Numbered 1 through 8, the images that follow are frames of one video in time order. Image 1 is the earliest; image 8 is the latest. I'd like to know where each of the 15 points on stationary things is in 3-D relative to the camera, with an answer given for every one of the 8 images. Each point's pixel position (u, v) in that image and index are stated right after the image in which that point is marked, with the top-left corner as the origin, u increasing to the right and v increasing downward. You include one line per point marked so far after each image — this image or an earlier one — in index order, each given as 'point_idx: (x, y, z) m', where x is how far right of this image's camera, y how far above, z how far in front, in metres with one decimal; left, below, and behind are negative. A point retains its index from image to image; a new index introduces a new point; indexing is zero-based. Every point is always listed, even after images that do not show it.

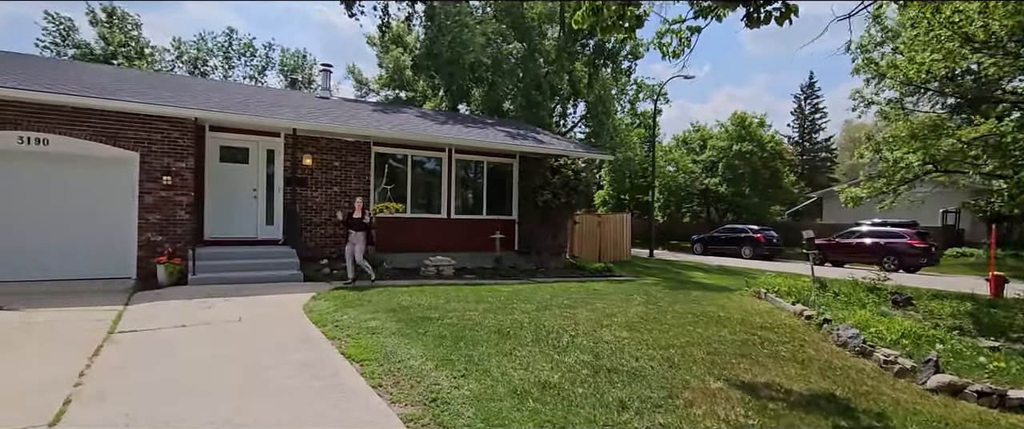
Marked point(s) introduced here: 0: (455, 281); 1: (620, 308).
0: (-1.3, -1.5, +11.7) m
1: (+1.7, -1.5, +8.4) m
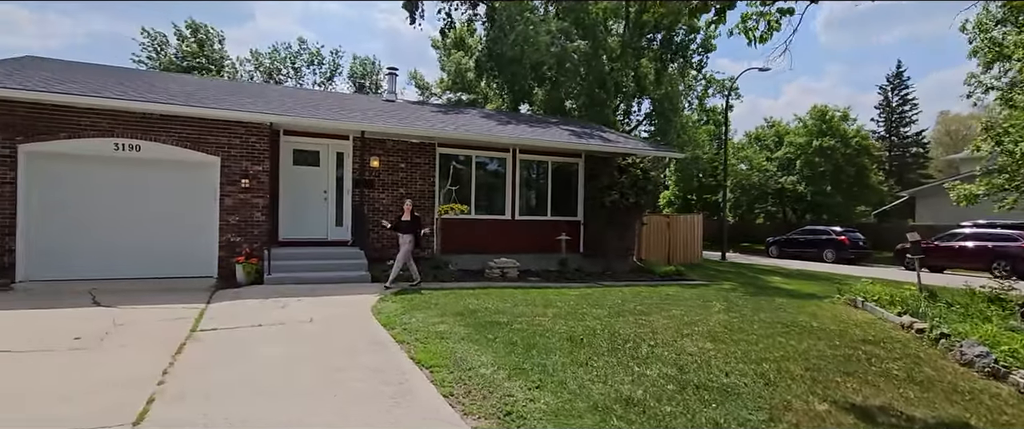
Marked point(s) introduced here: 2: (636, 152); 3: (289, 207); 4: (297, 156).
0: (+0.2, -1.5, +11.5) m
1: (+2.8, -1.5, +7.9) m
2: (+3.2, +1.6, +13.5) m
3: (-4.9, +0.2, +11.3) m
4: (-4.7, +1.3, +11.4) m
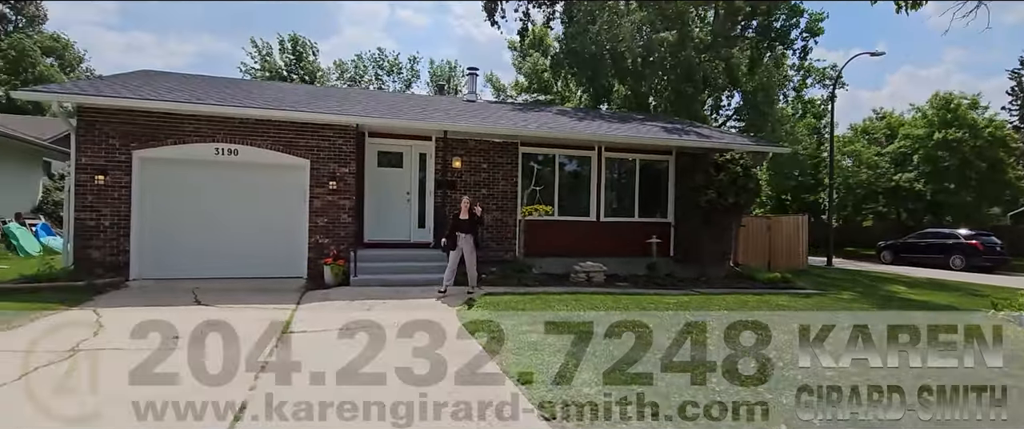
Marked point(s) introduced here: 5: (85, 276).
0: (+2.0, -1.6, +10.8) m
1: (+4.1, -1.5, +6.8) m
2: (+5.3, +1.6, +12.3) m
3: (-3.0, +0.1, +11.3) m
4: (-2.9, +1.3, +11.4) m
5: (-7.6, -1.1, +9.2) m
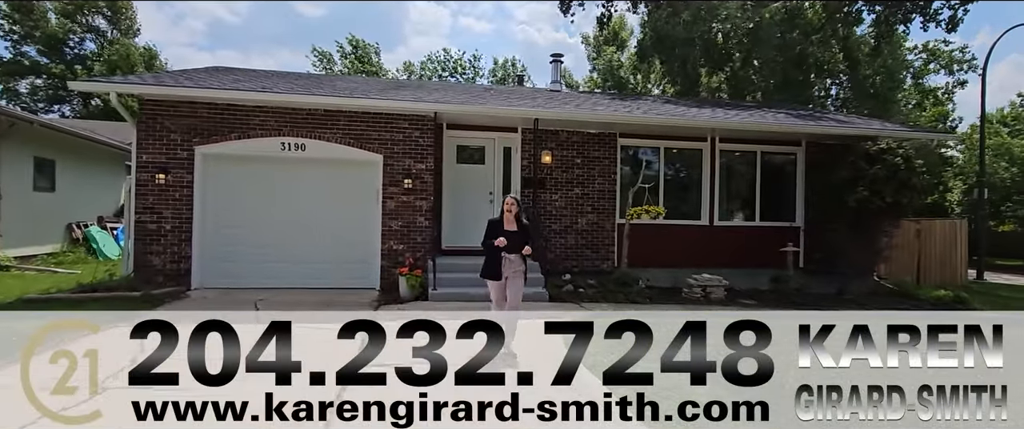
0: (+3.8, -1.6, +8.8) m
1: (+5.4, -1.5, +4.6) m
2: (+7.3, +1.6, +10.0) m
3: (-1.1, +0.1, +9.9) m
4: (-1.0, +1.2, +10.0) m
5: (-5.9, -1.1, +8.3) m
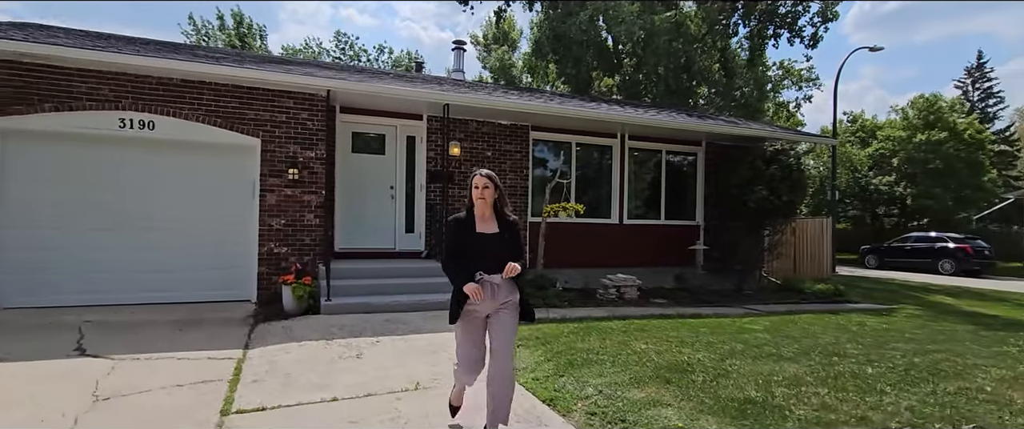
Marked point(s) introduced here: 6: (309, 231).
0: (+2.3, -1.6, +8.6) m
1: (+4.8, -1.5, +4.9) m
2: (+5.4, +1.6, +10.5) m
3: (-2.7, +0.1, +8.6) m
4: (-2.6, +1.2, +8.7) m
5: (-7.1, -1.1, +6.0) m
6: (-3.0, -0.2, +7.6) m
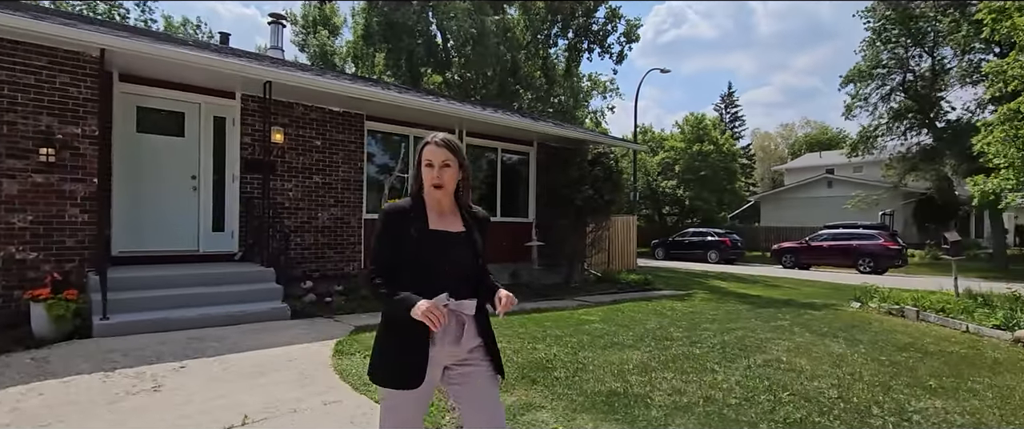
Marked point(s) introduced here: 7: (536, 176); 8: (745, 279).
0: (-0.3, -1.5, +8.6) m
1: (+3.3, -1.5, +5.9) m
2: (+1.9, +1.6, +11.4) m
3: (-5.1, +0.2, +6.9) m
4: (-5.0, +1.3, +7.0) m
5: (-8.3, -1.0, +2.9) m
6: (-5.0, -0.2, +5.9) m
7: (+0.5, +0.8, +11.6) m
8: (+7.1, -1.9, +15.7) m
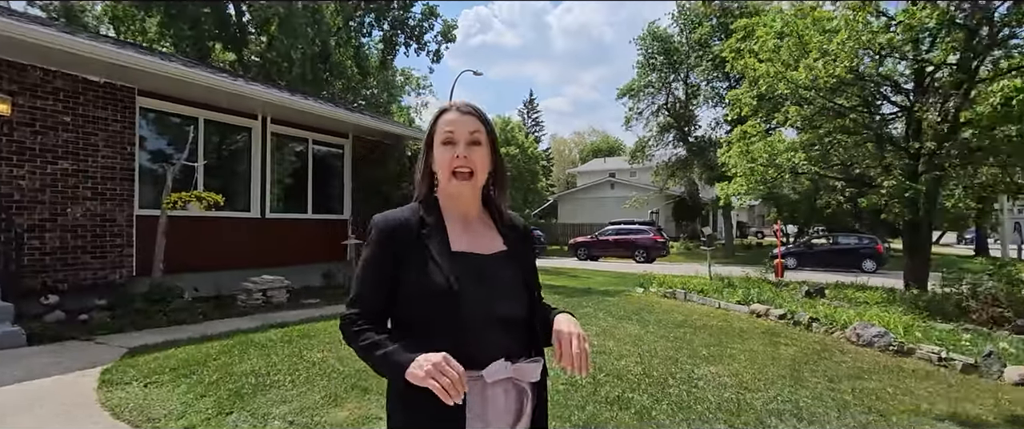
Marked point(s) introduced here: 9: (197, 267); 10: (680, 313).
0: (-3.2, -1.5, +7.8) m
1: (+1.1, -1.4, +6.6) m
2: (-2.0, +1.7, +11.3) m
3: (-7.0, +0.2, +4.5) m
4: (-6.9, +1.4, +4.7) m
5: (-8.6, -1.0, -0.3) m
6: (-6.6, -0.1, +3.6) m
7: (-3.4, +0.9, +10.9) m
8: (+1.2, -1.8, +17.1) m
9: (-5.0, -0.8, +8.1) m
10: (+2.6, -1.5, +8.0) m
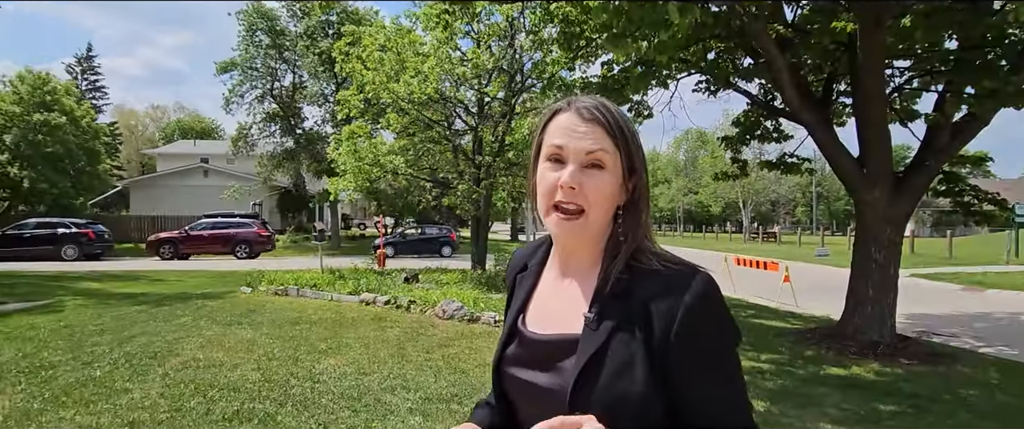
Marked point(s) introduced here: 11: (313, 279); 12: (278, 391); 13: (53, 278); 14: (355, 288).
0: (-7.5, -1.4, +3.9) m
1: (-3.6, -1.4, +5.9) m
2: (-9.0, +1.8, +7.2) m
3: (-8.2, +0.2, -1.1) m
4: (-8.2, +1.4, -1.0) m
5: (-6.1, -1.0, -5.7) m
6: (-7.2, -0.1, -1.5) m
7: (-9.8, +1.0, +6.0) m
8: (-10.5, -1.6, +13.8) m
9: (-9.0, -0.7, +2.9) m
10: (-3.4, -1.5, +8.0) m
11: (-4.0, -1.3, +10.4) m
12: (-1.9, -1.4, +4.3) m
13: (-11.5, -1.6, +12.8) m
14: (-3.0, -1.4, +9.7) m
